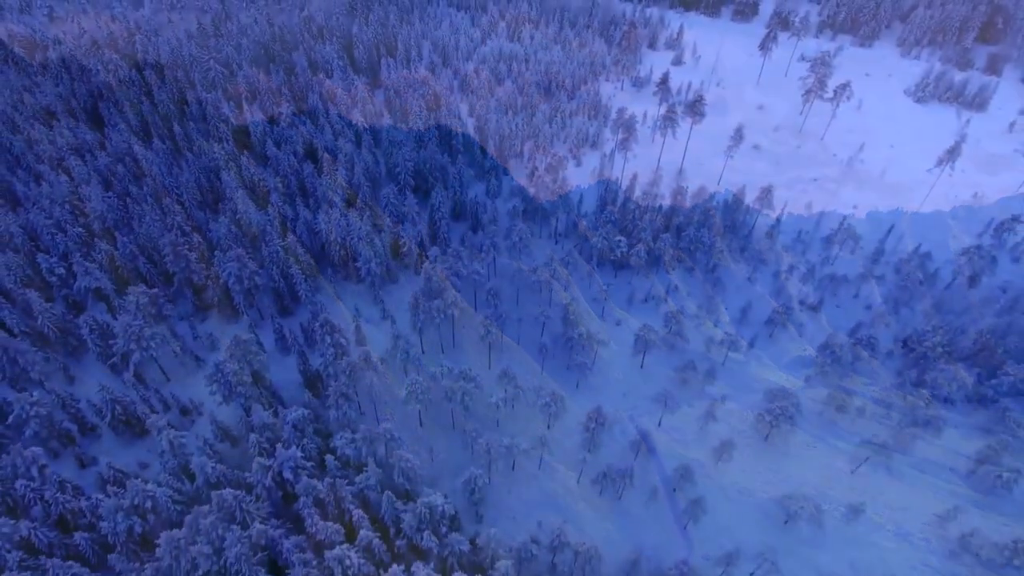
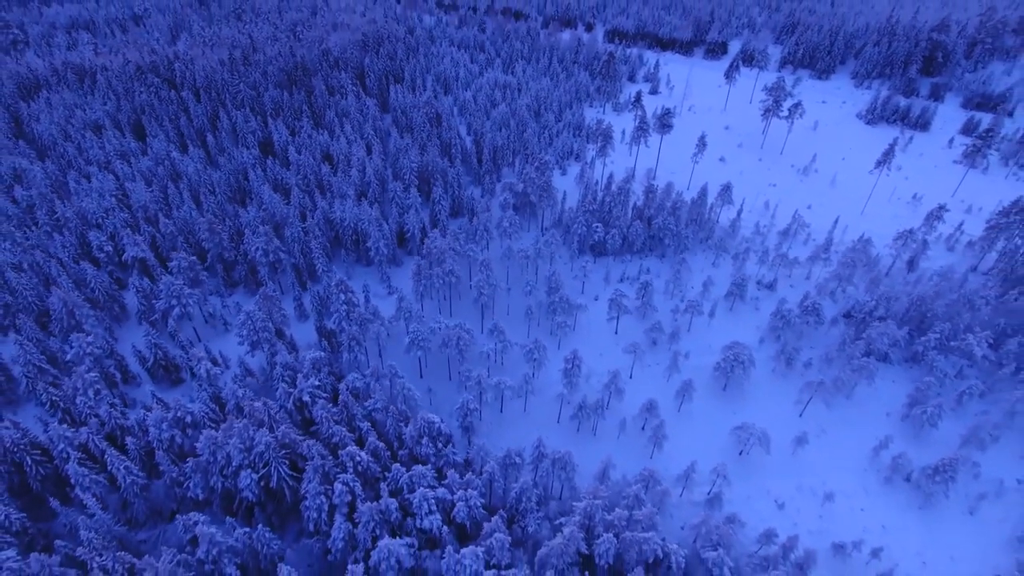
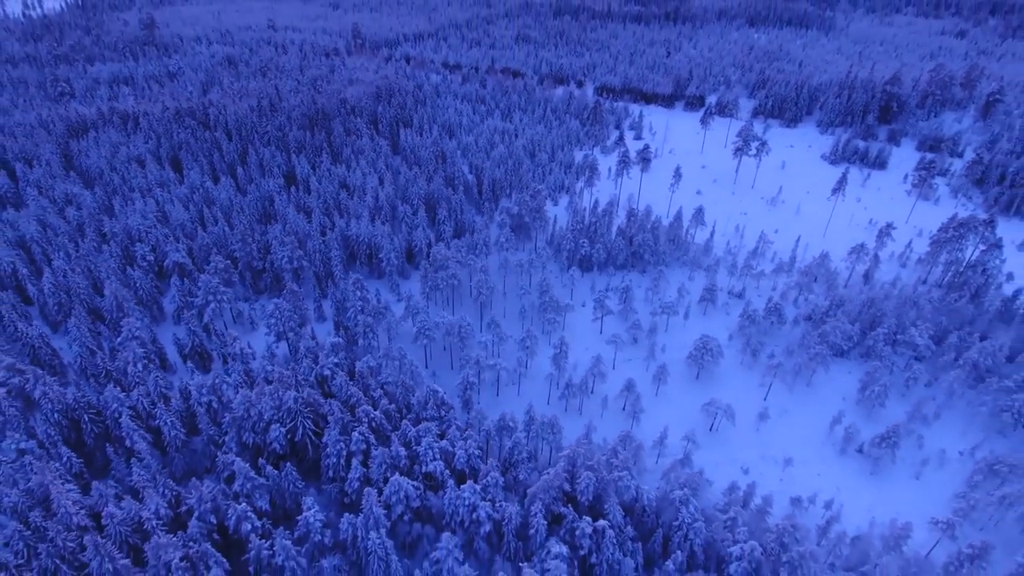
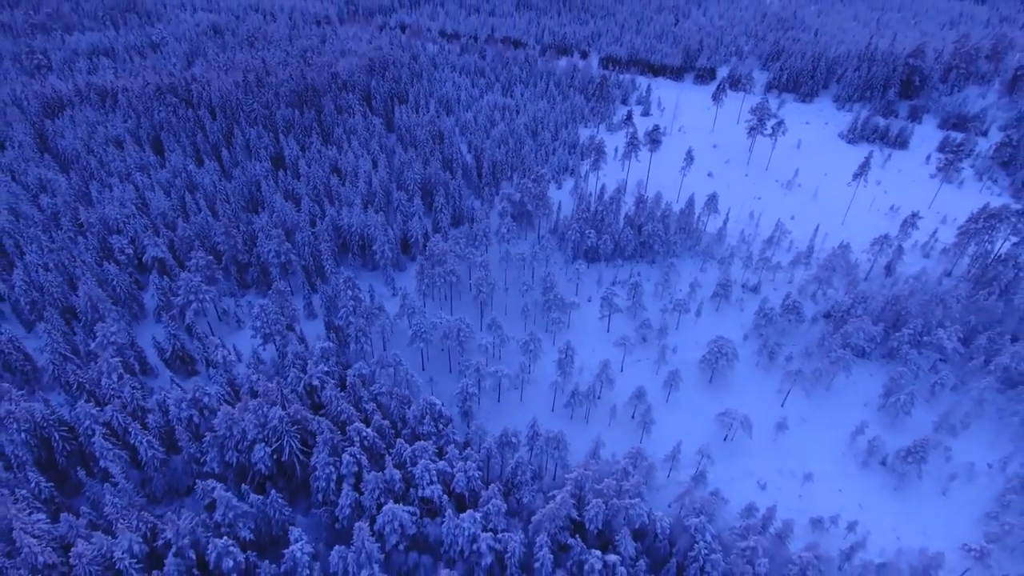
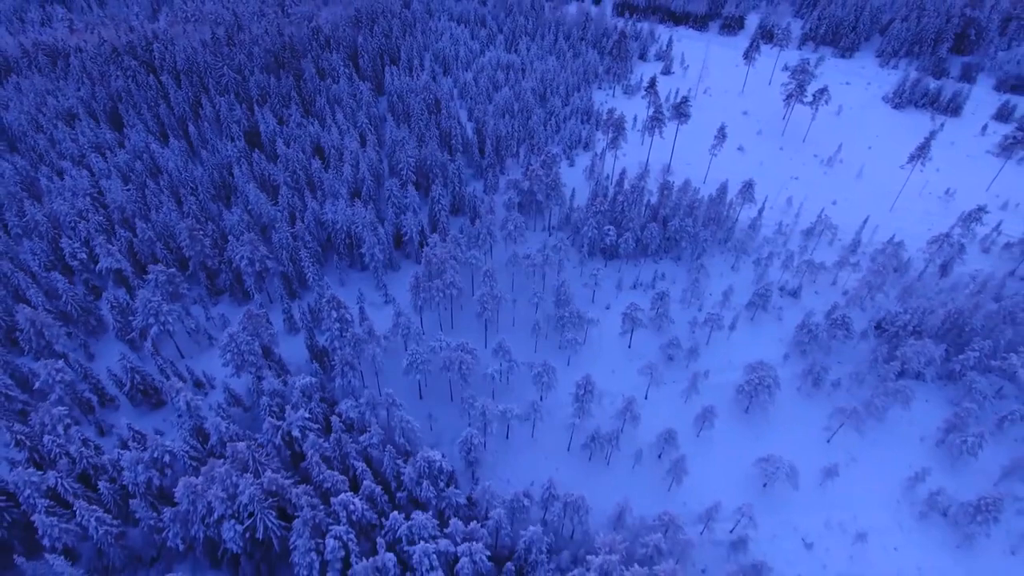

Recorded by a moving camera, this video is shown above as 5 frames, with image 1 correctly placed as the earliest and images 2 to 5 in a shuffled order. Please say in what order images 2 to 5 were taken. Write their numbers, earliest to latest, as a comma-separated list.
5, 2, 4, 3
